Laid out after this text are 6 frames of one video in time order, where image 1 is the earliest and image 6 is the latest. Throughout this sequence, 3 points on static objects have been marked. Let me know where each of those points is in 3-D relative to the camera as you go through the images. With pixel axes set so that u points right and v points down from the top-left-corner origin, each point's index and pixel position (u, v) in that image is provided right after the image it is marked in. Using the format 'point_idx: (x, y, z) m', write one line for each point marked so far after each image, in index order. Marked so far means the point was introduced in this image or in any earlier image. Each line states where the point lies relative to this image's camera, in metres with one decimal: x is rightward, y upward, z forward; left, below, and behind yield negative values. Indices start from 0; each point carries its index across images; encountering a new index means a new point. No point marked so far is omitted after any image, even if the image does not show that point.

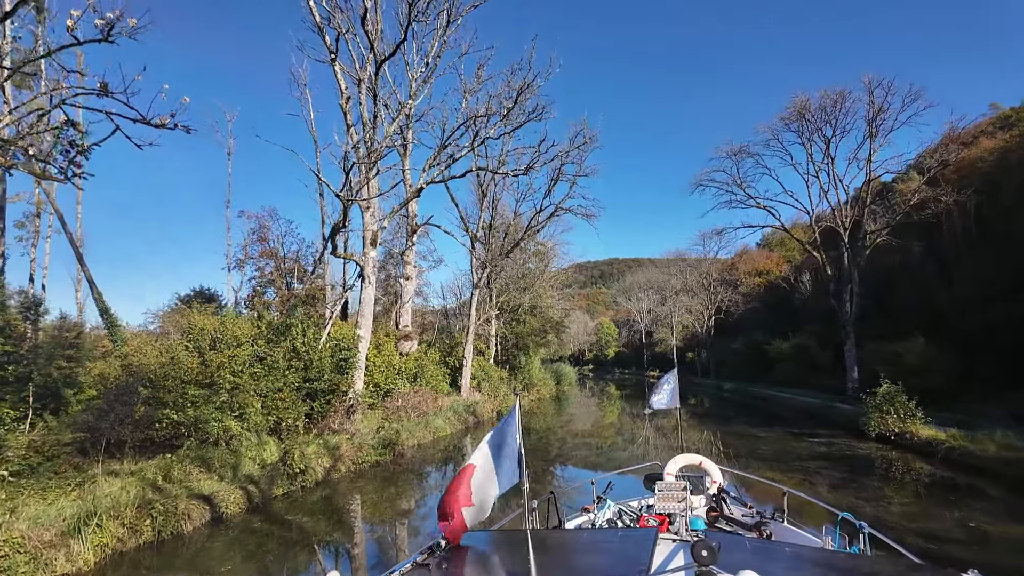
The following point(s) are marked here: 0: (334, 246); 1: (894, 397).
0: (-4.0, +1.0, +13.2) m
1: (+9.2, -2.6, +14.2) m
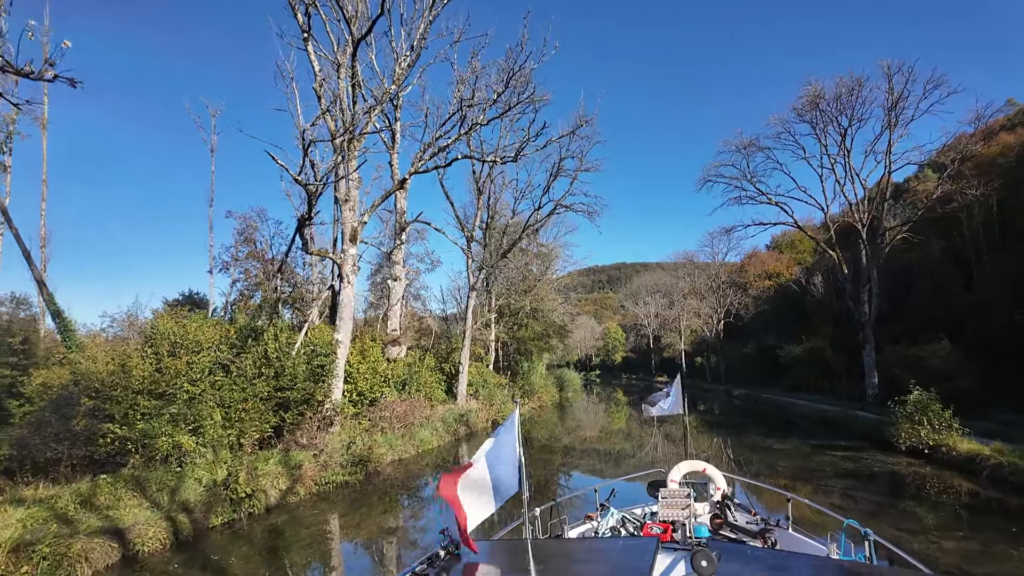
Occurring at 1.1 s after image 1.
0: (-4.3, +1.0, +12.0) m
1: (+9.0, -2.6, +12.8) m
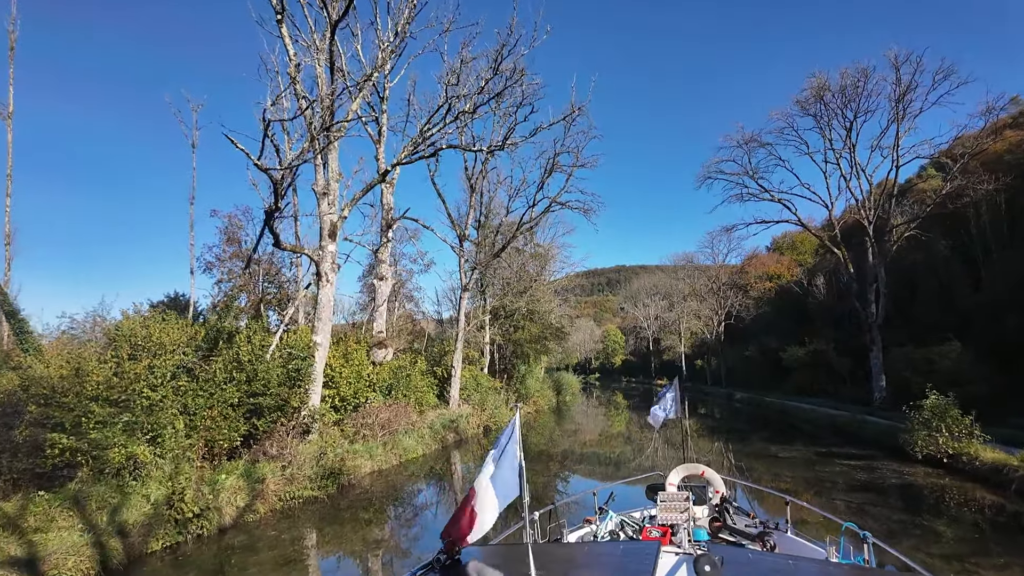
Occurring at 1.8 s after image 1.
0: (-4.5, +1.0, +11.2) m
1: (+8.8, -2.5, +12.0) m
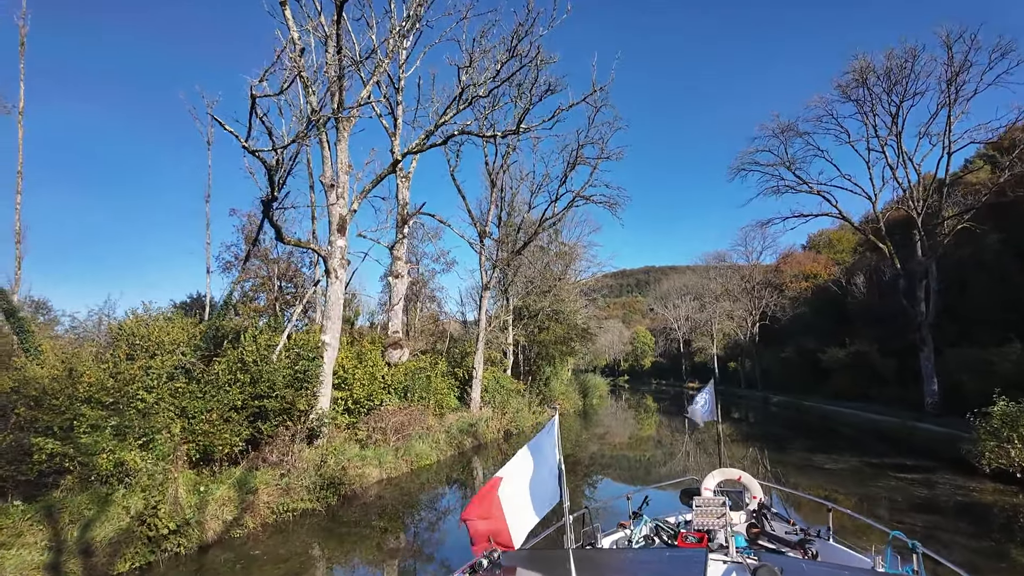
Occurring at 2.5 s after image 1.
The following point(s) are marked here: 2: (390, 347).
0: (-4.2, +1.1, +10.5) m
1: (+9.1, -2.4, +10.7) m
2: (-3.6, -1.8, +17.5) m
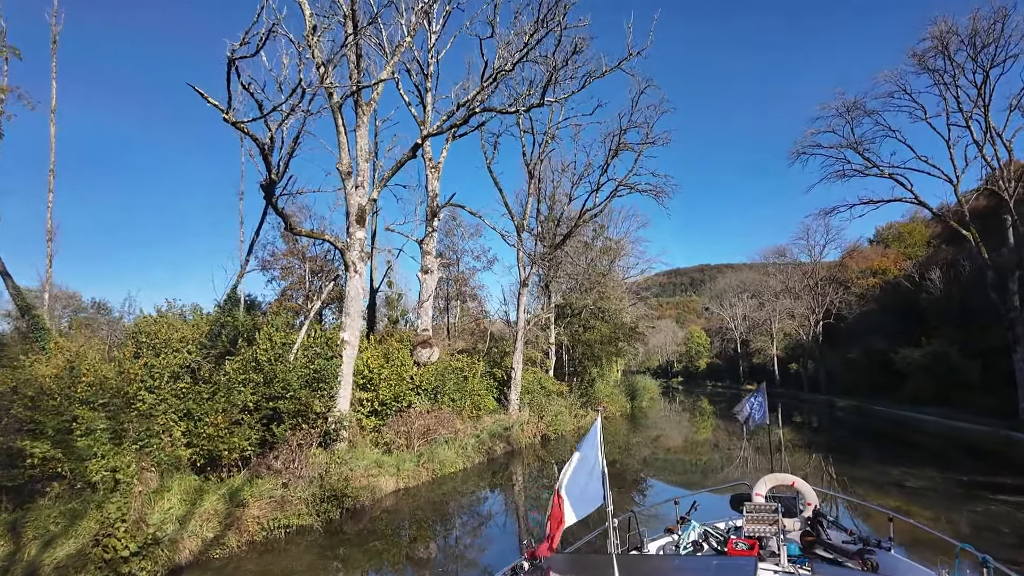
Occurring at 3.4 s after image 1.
0: (-3.8, +1.2, +9.8) m
1: (+9.5, -2.2, +8.8) m
2: (-2.6, -1.7, +16.7) m
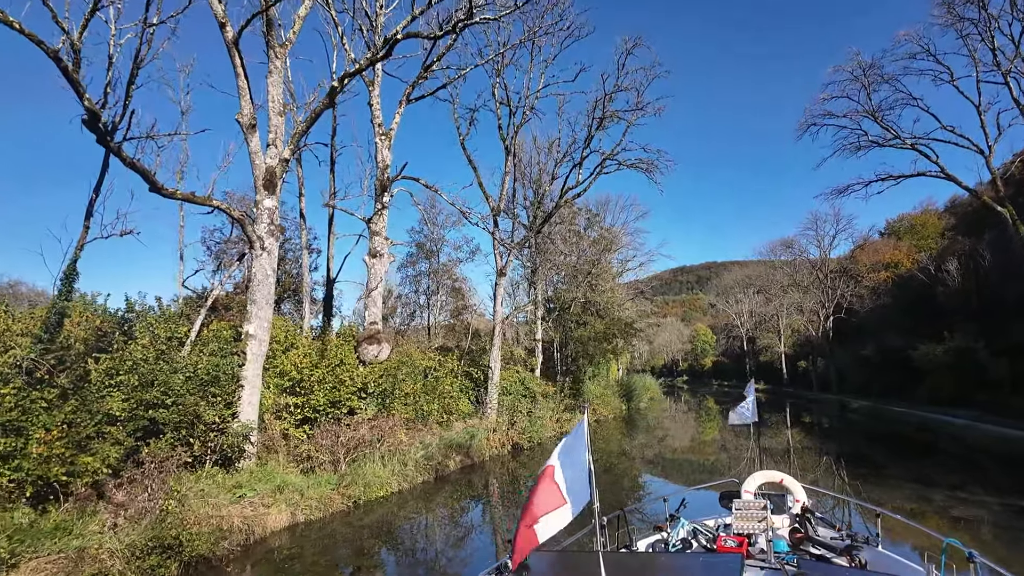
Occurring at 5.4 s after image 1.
0: (-4.8, +1.5, +7.6) m
1: (+8.6, -1.8, +6.4) m
2: (-3.4, -1.3, +14.4) m
